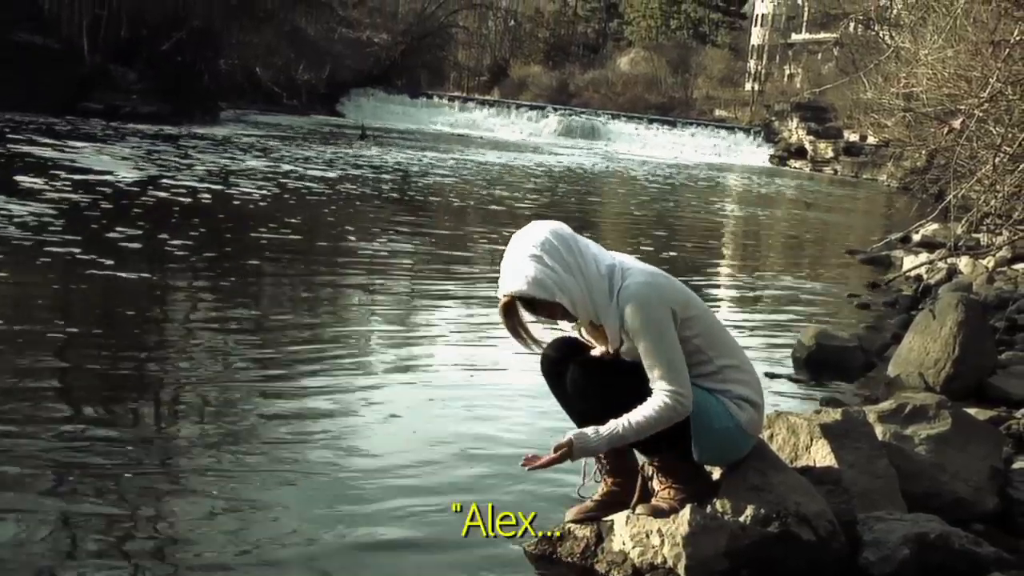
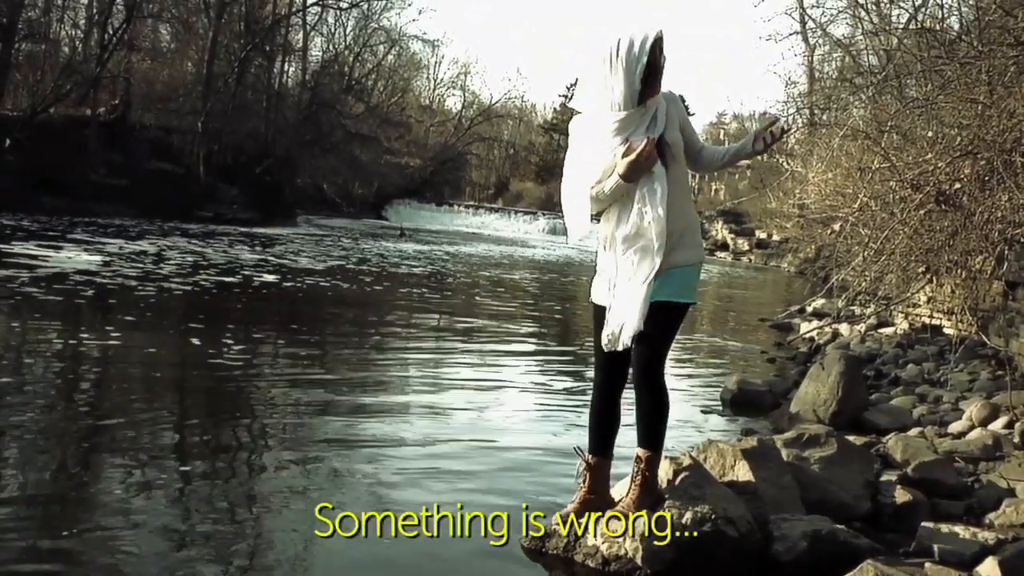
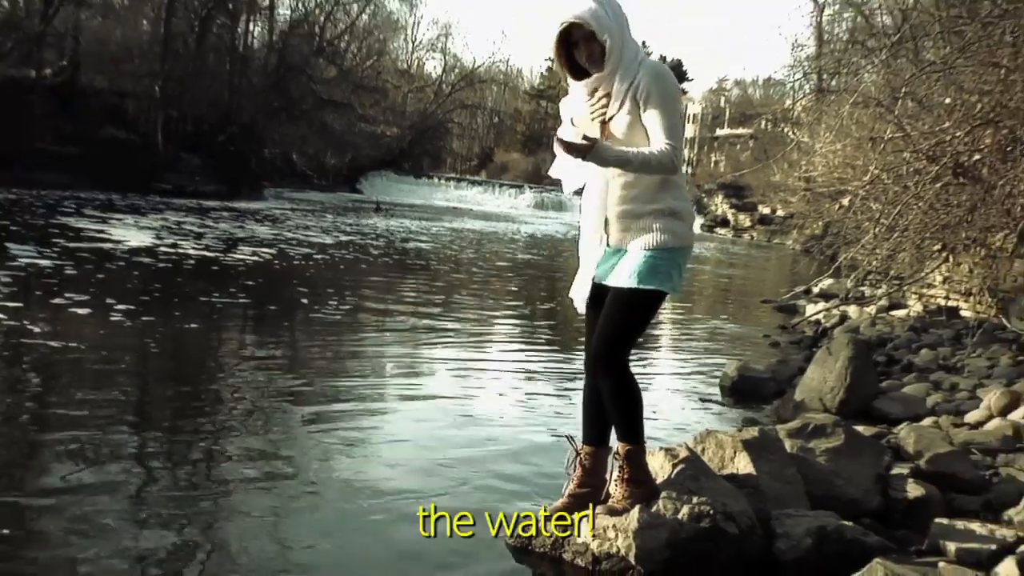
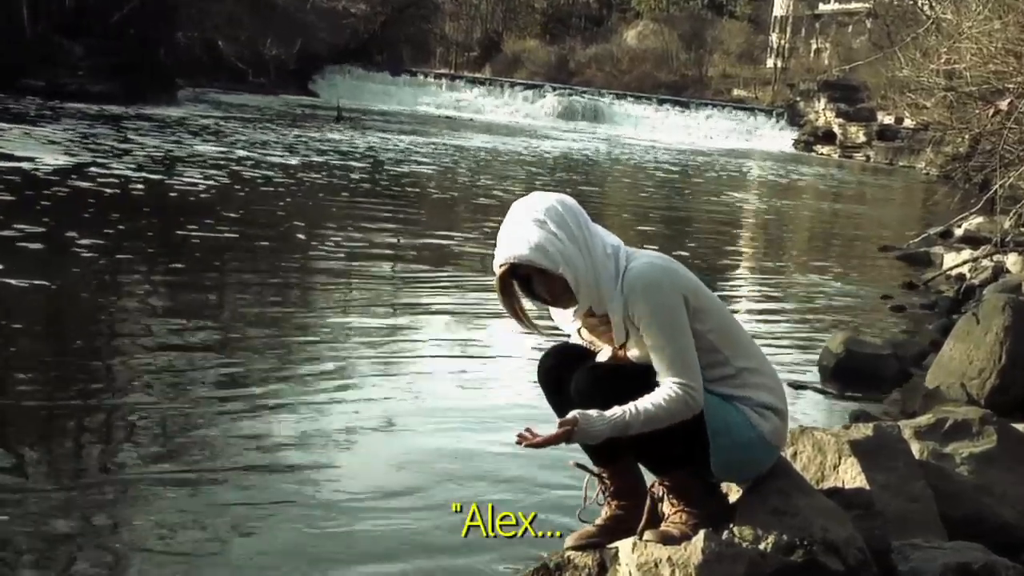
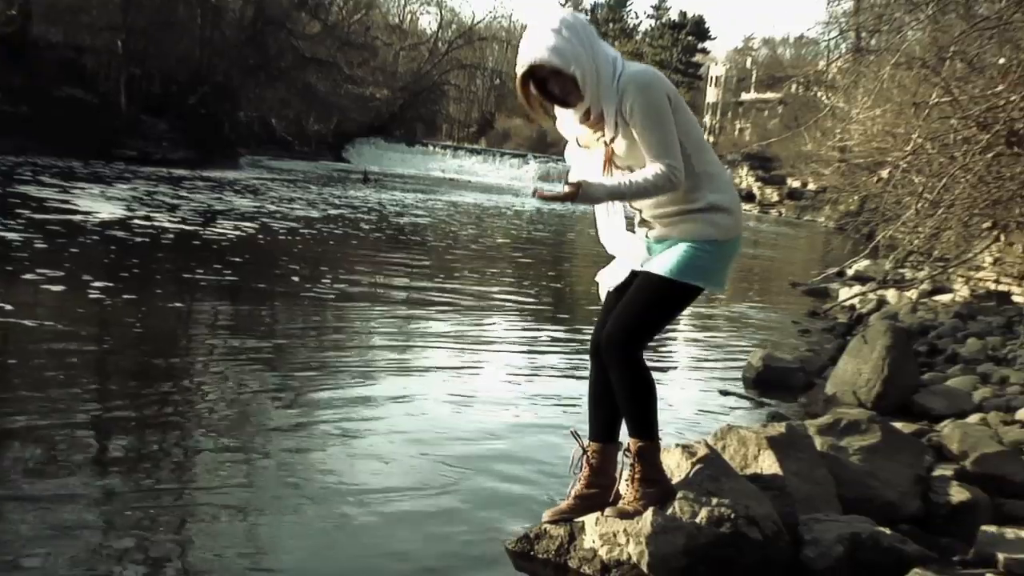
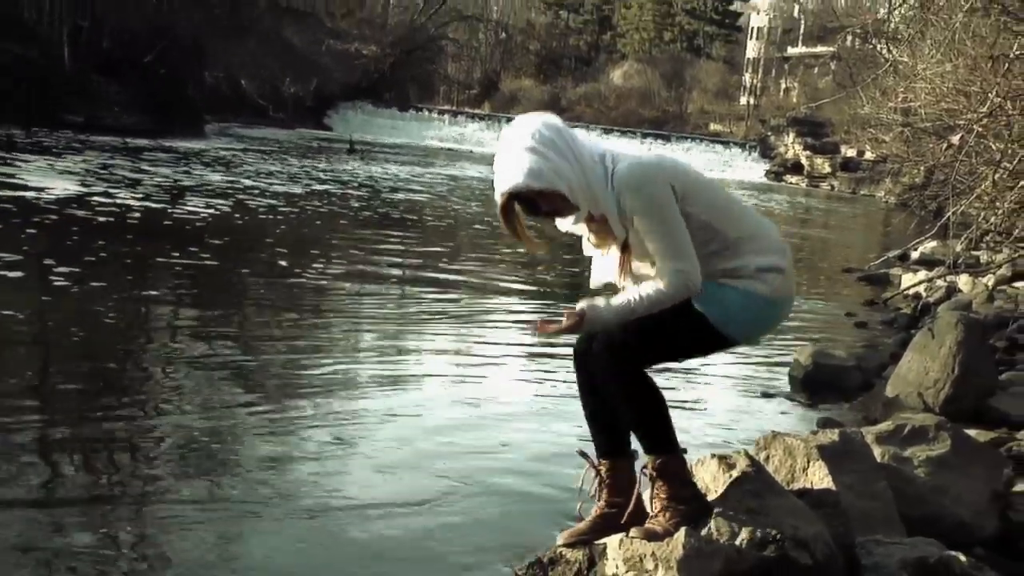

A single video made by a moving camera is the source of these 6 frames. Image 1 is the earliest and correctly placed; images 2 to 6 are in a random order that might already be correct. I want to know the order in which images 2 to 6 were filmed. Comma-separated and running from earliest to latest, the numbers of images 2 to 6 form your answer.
4, 6, 5, 3, 2
